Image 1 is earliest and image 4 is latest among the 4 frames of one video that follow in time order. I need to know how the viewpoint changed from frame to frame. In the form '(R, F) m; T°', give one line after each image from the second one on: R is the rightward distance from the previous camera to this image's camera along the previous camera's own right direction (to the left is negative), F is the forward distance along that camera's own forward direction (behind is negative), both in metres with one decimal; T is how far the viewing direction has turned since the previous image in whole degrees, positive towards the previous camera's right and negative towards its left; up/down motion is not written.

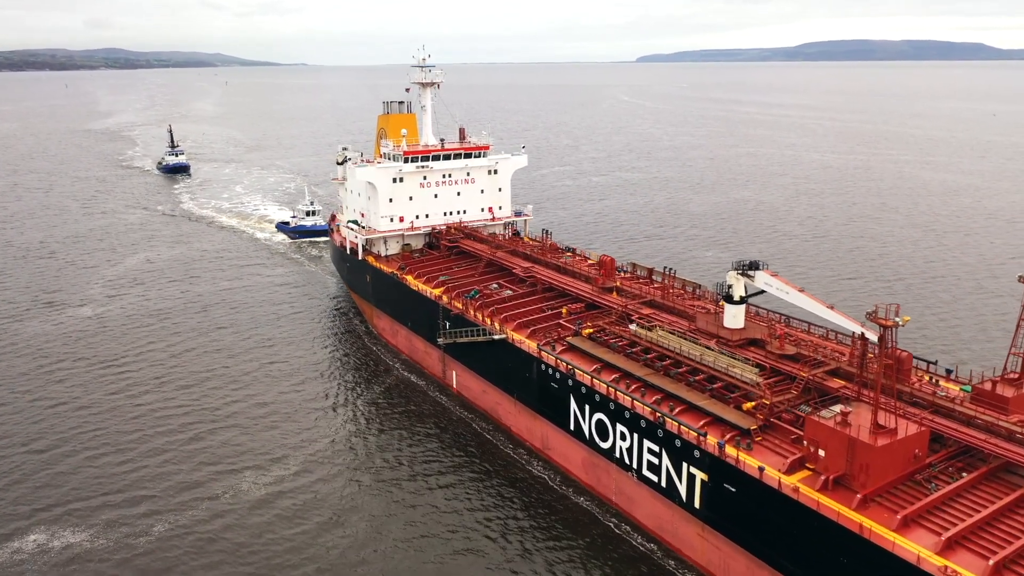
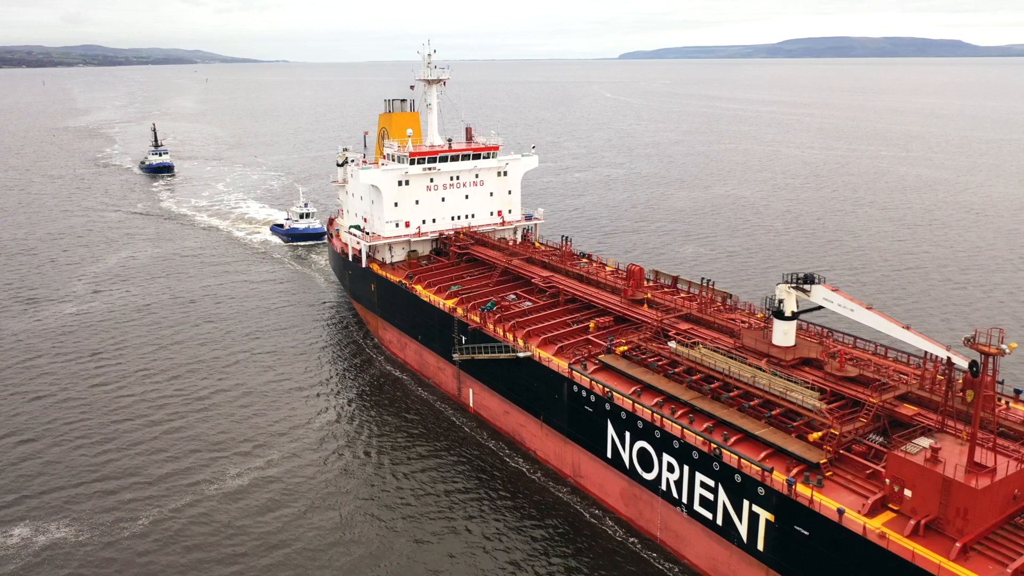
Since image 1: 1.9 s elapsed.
(-1.3, +1.9) m; +1°
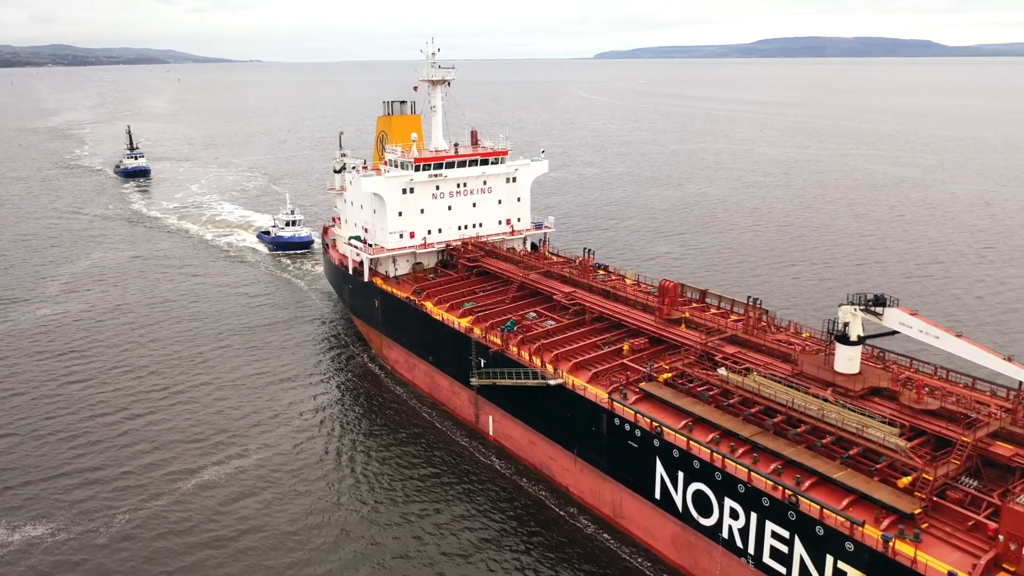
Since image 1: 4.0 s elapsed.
(-1.5, +2.1) m; +2°
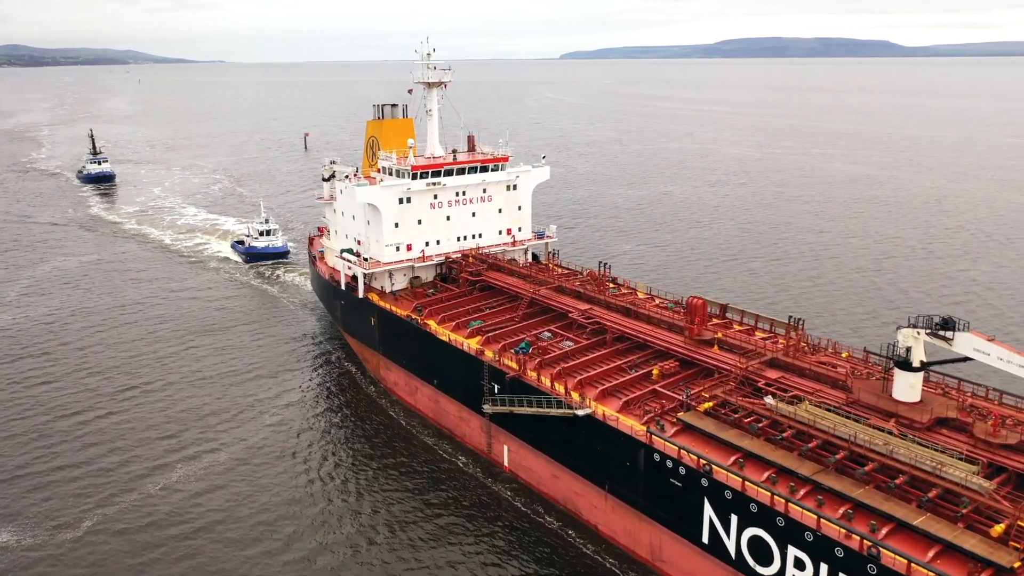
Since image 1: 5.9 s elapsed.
(-1.4, +1.9) m; +2°
